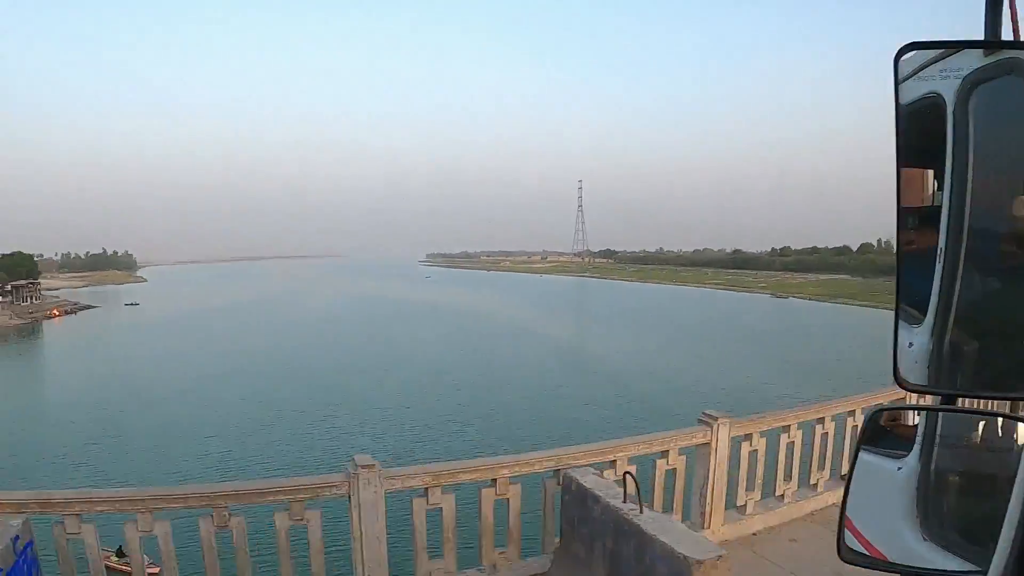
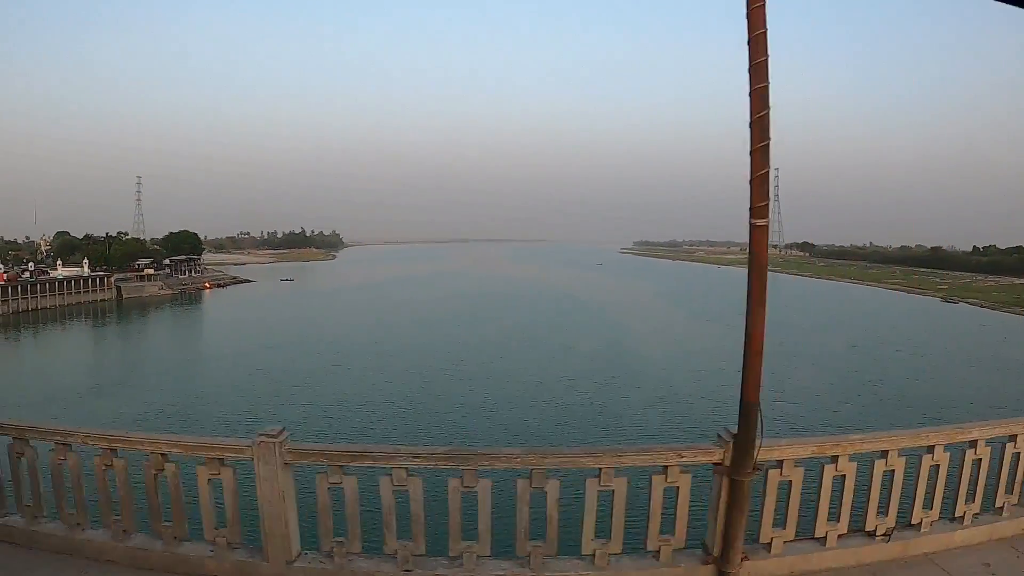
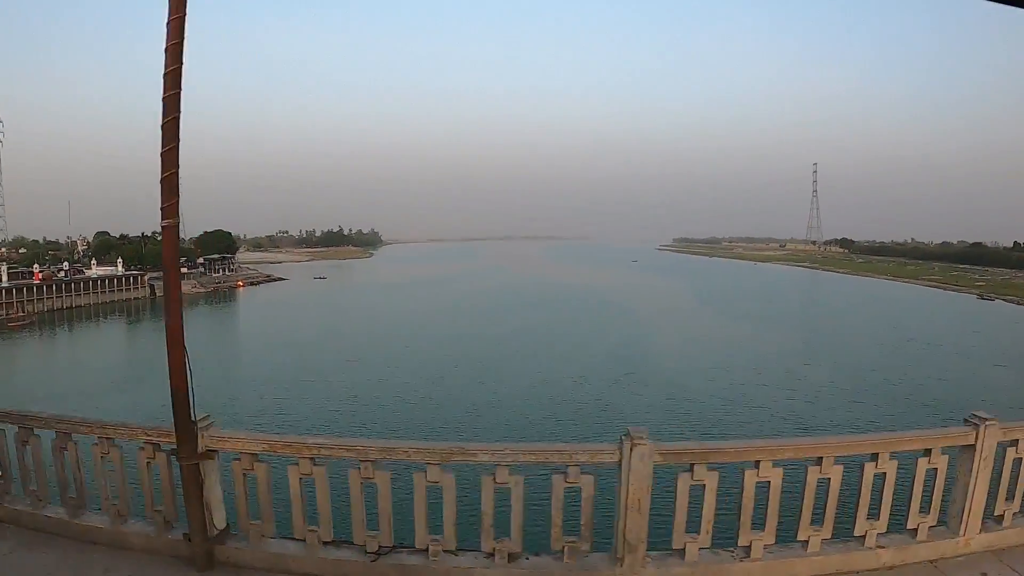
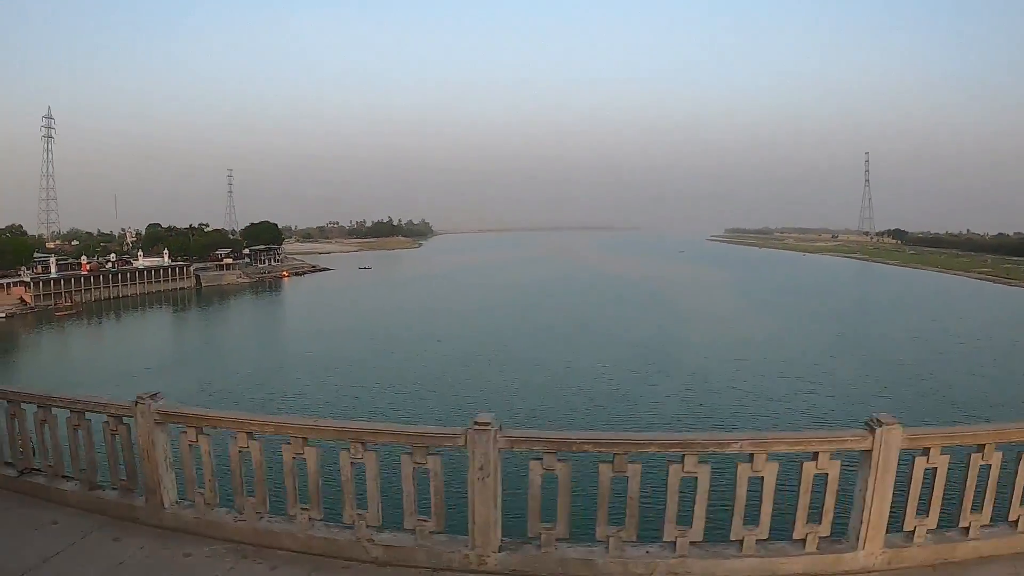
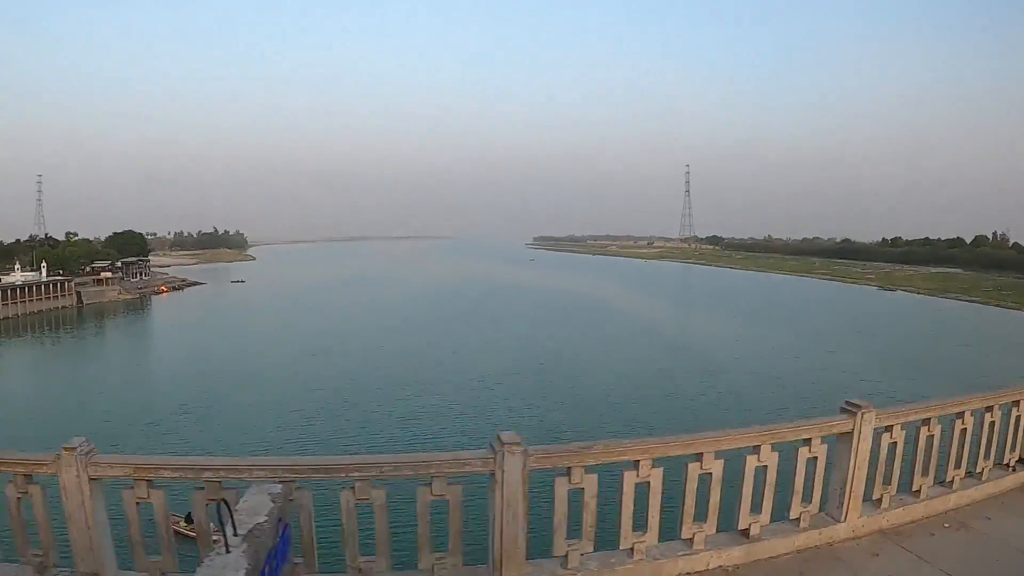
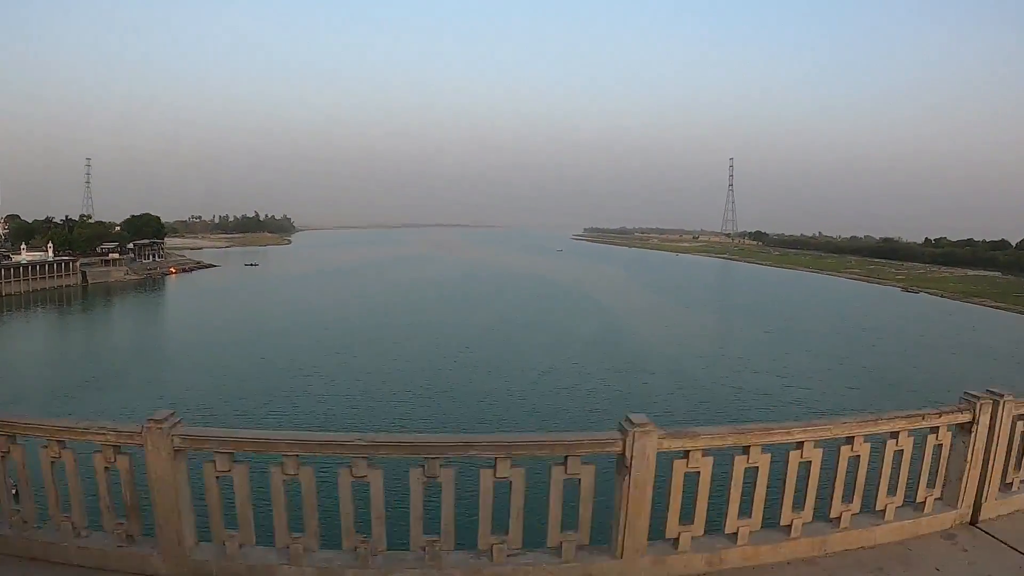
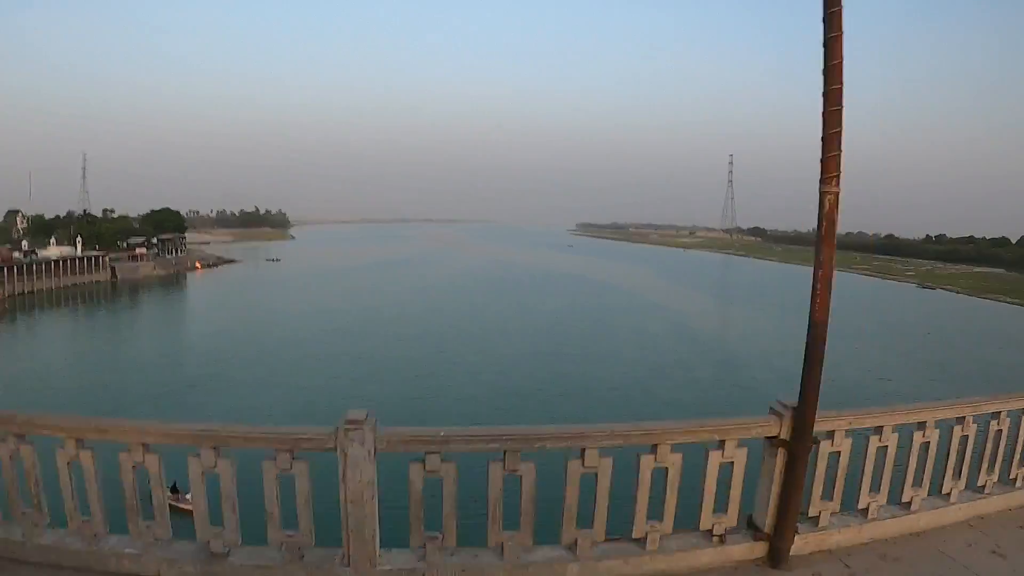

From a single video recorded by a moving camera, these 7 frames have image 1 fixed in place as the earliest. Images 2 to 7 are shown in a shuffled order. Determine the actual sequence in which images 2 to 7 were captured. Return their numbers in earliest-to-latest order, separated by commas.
5, 7, 6, 2, 3, 4
